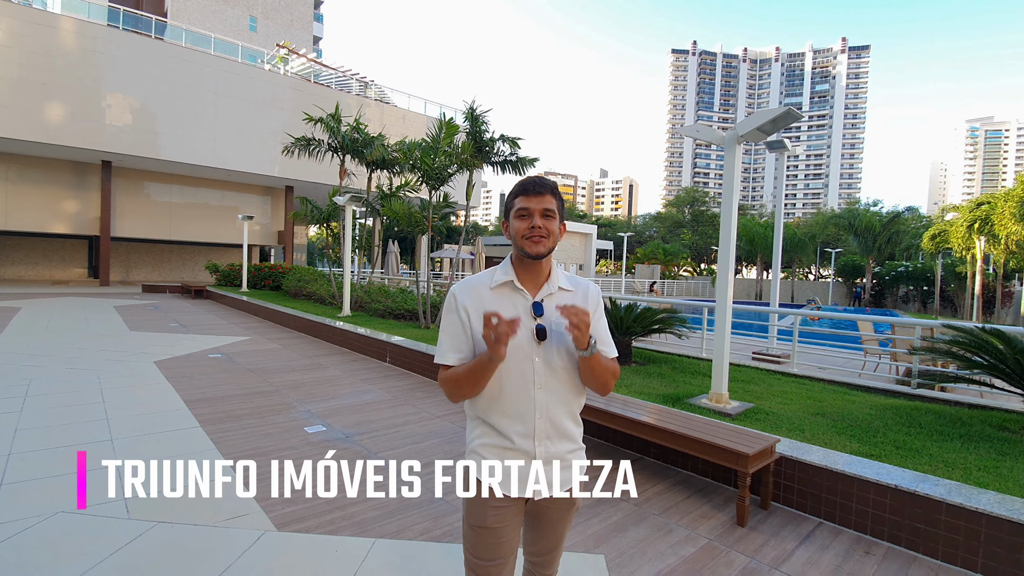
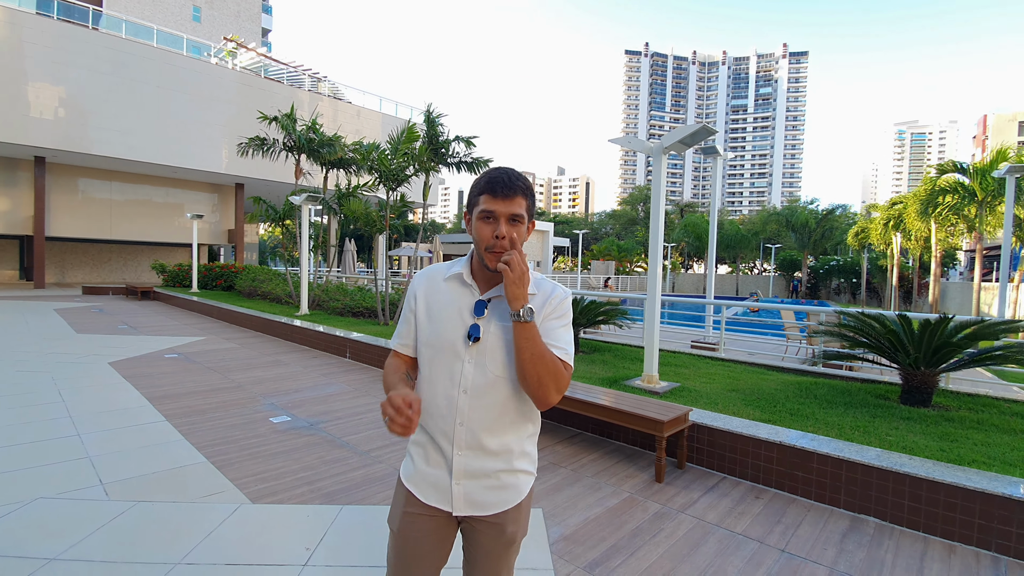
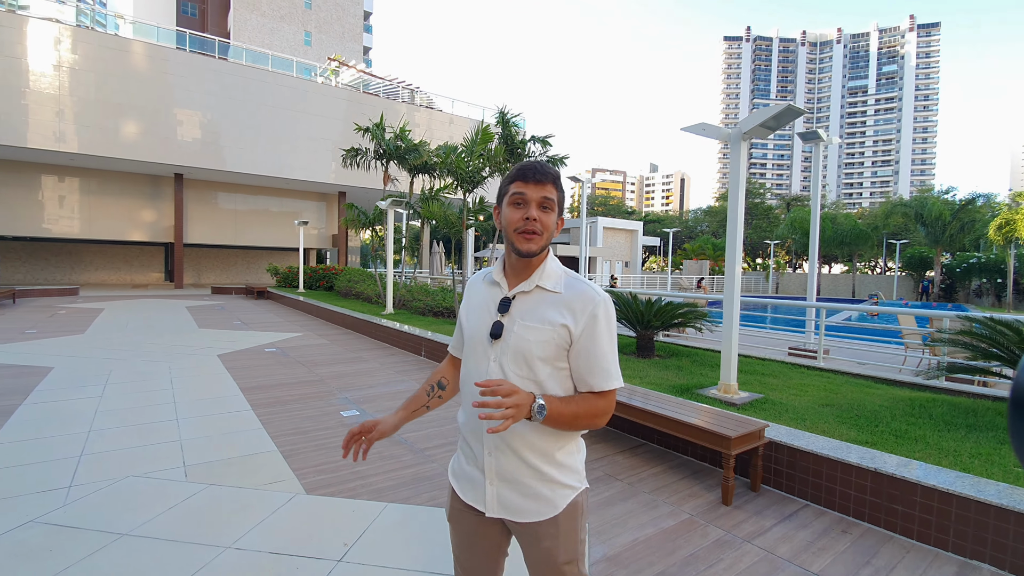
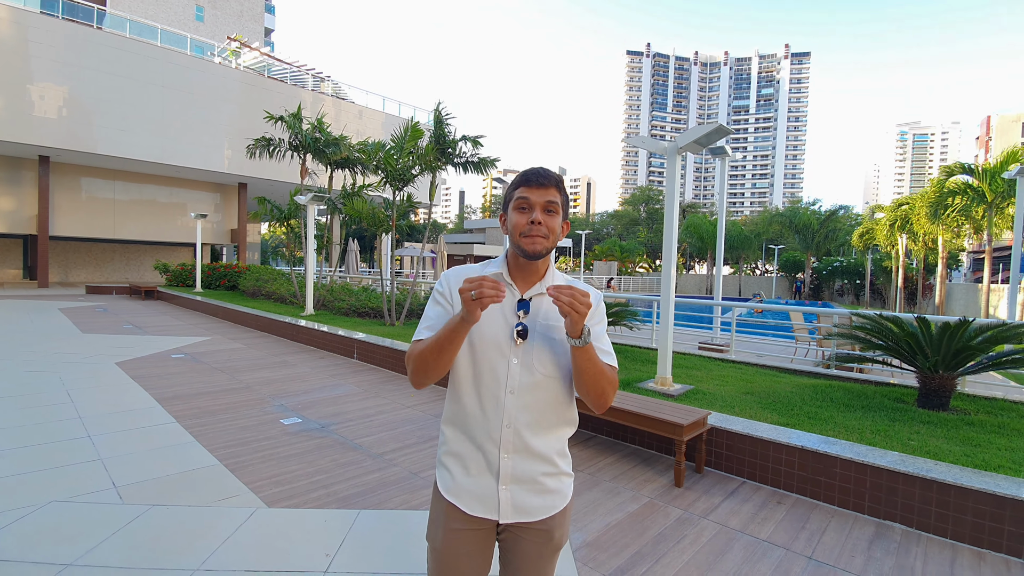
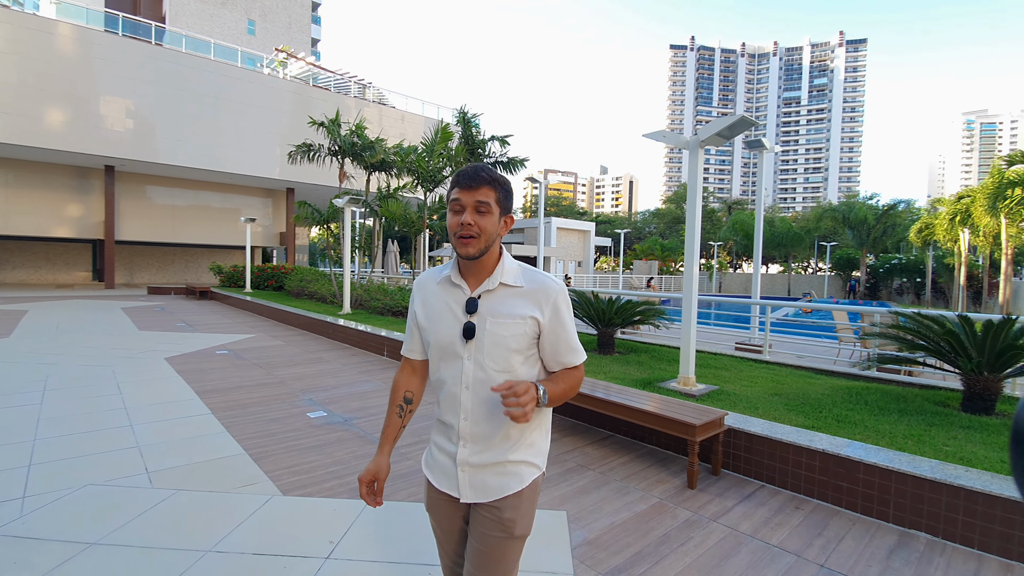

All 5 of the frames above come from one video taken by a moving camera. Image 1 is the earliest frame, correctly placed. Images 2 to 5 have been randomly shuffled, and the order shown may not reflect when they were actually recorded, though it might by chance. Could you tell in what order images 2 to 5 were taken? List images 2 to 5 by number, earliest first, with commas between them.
4, 2, 5, 3
